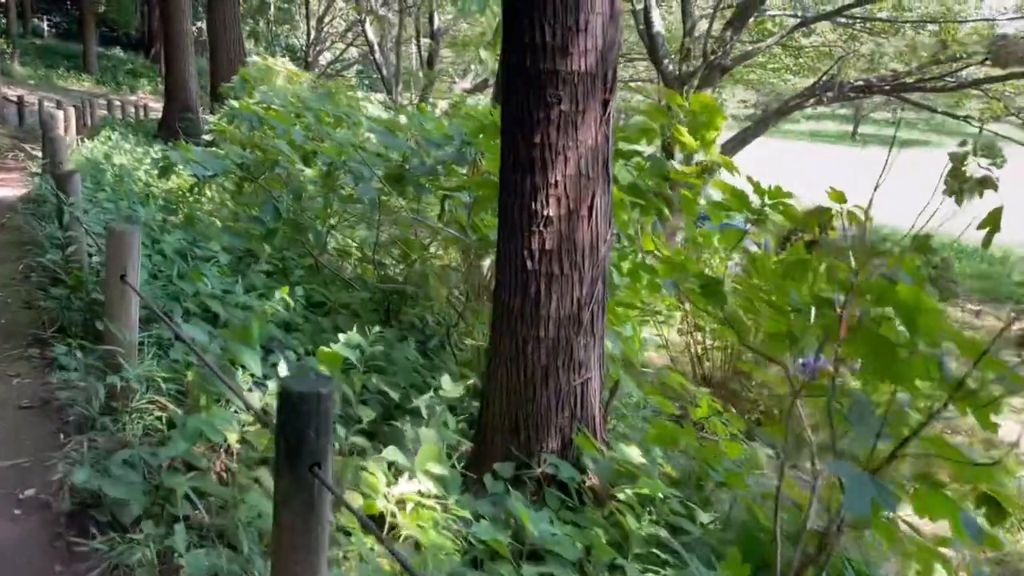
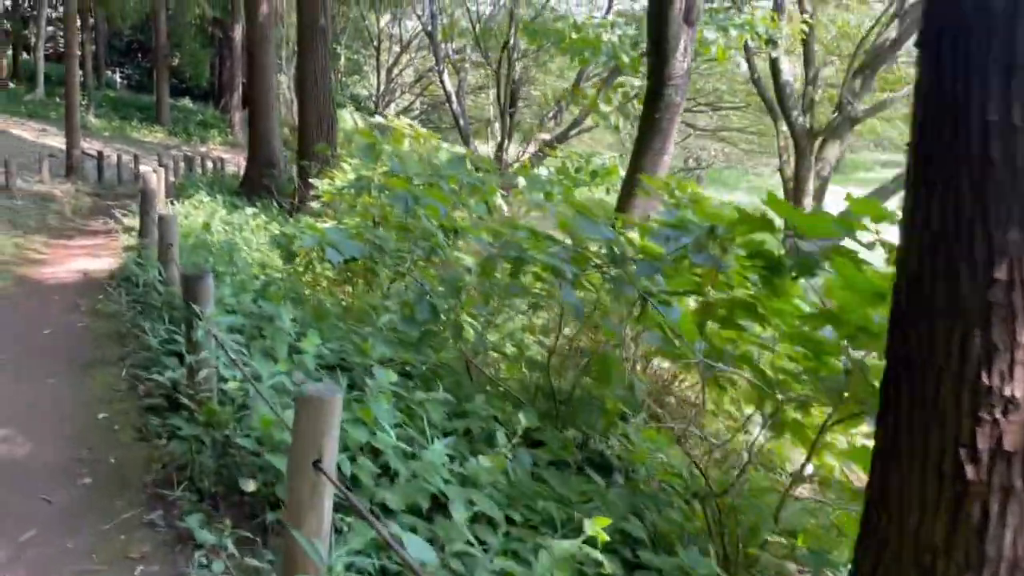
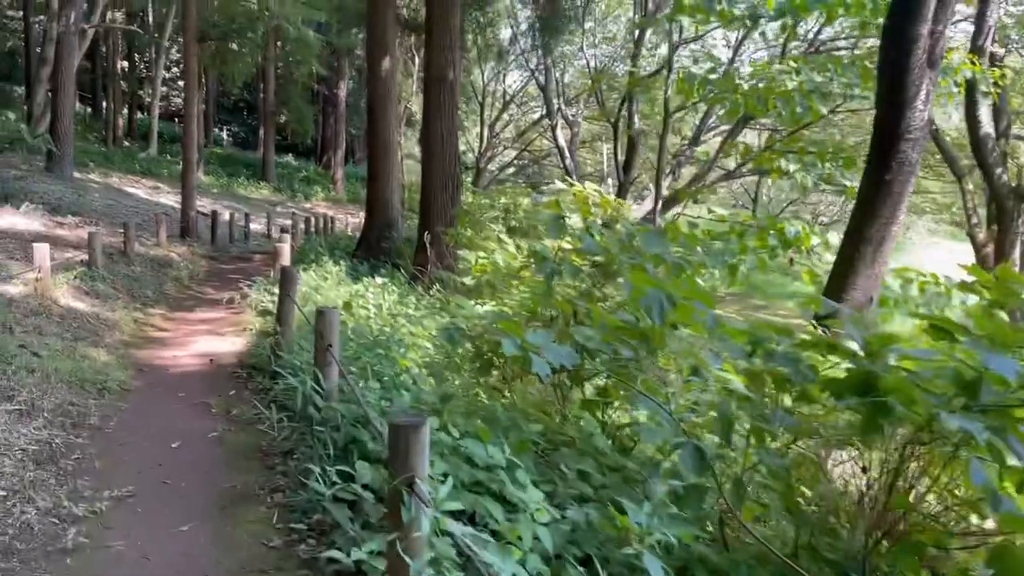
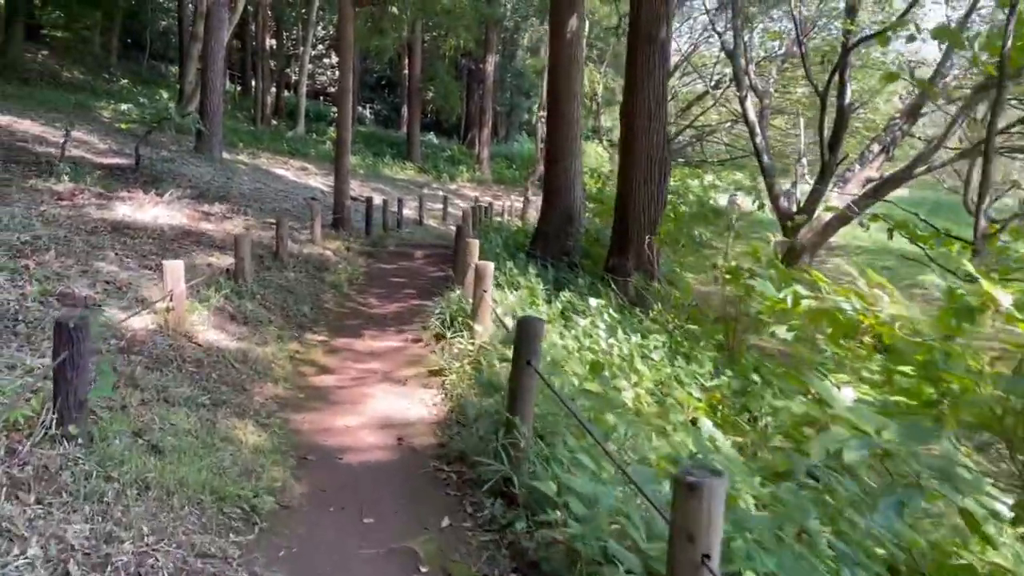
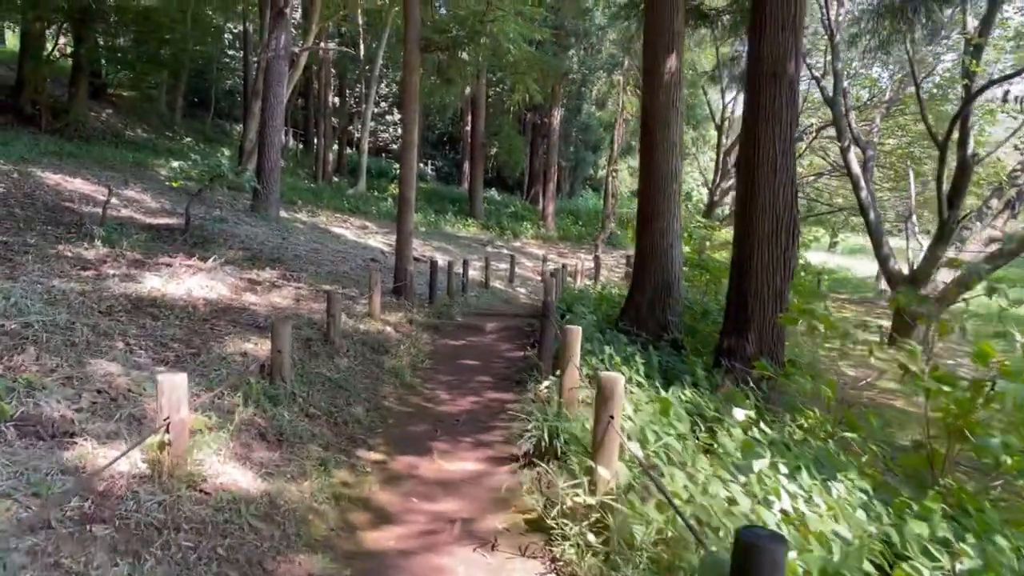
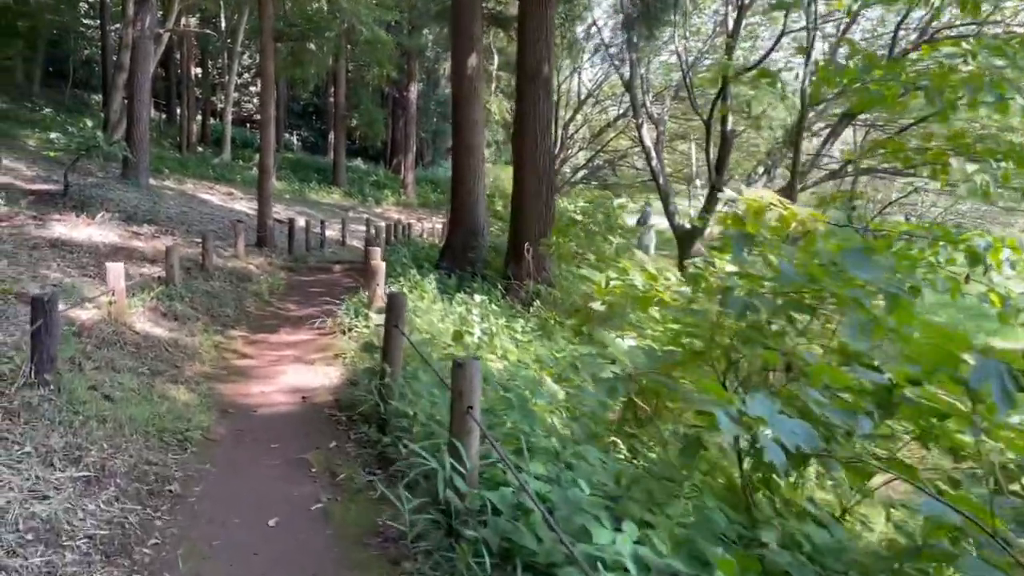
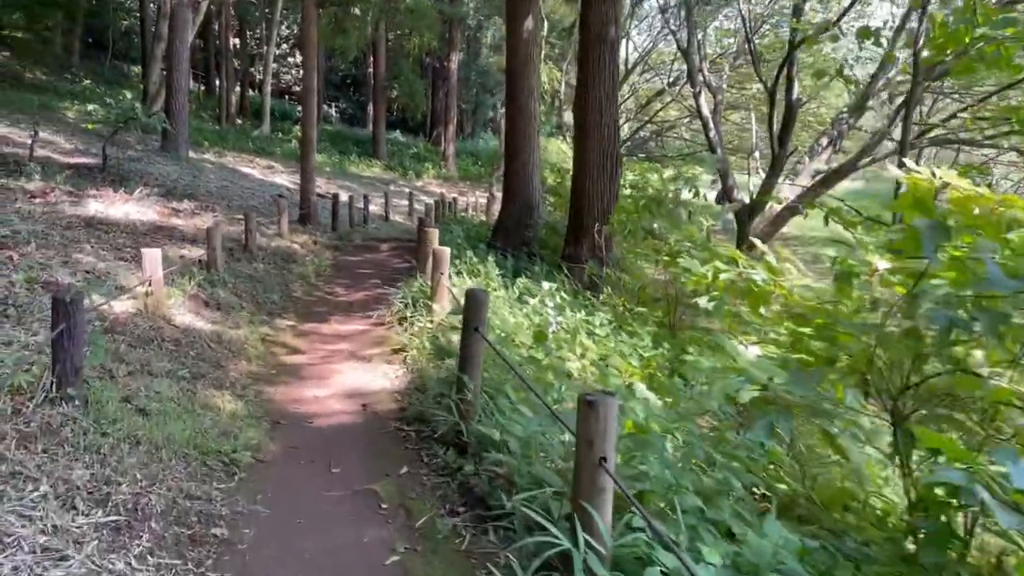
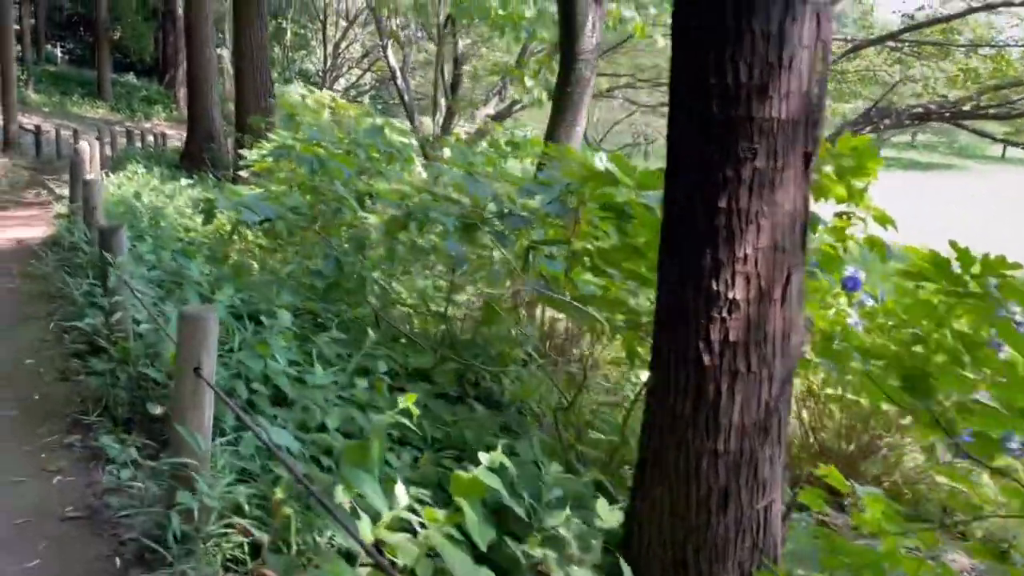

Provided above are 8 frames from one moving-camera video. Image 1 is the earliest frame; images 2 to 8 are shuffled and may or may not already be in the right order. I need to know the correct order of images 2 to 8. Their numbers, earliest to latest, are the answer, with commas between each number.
8, 2, 3, 6, 7, 4, 5
